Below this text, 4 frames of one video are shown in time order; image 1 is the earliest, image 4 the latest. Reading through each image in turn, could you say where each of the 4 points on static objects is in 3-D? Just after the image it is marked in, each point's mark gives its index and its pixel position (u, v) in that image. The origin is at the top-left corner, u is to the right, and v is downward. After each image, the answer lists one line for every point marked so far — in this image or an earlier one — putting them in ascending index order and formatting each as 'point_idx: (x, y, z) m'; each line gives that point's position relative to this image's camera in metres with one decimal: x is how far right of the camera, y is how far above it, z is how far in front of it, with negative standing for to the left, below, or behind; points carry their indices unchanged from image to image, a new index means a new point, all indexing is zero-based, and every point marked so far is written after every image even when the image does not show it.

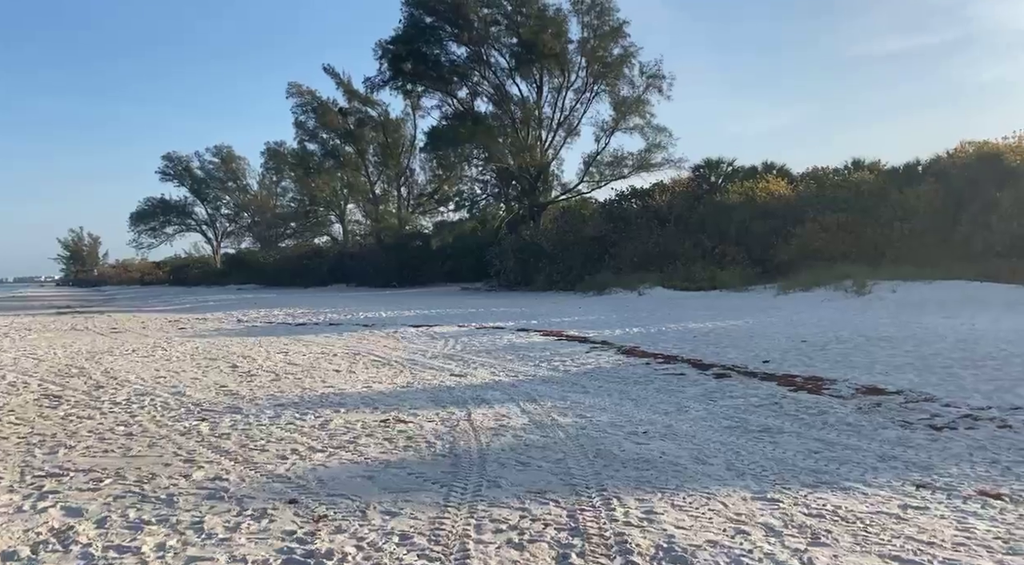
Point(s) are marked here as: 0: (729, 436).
0: (+1.8, -1.3, +5.9) m
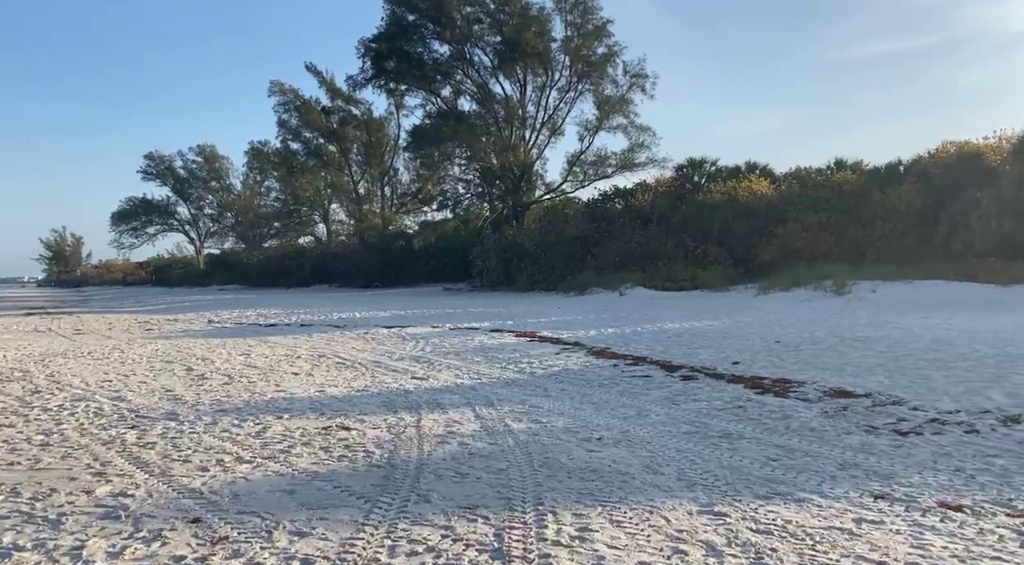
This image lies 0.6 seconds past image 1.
0: (+1.4, -1.3, +5.6) m
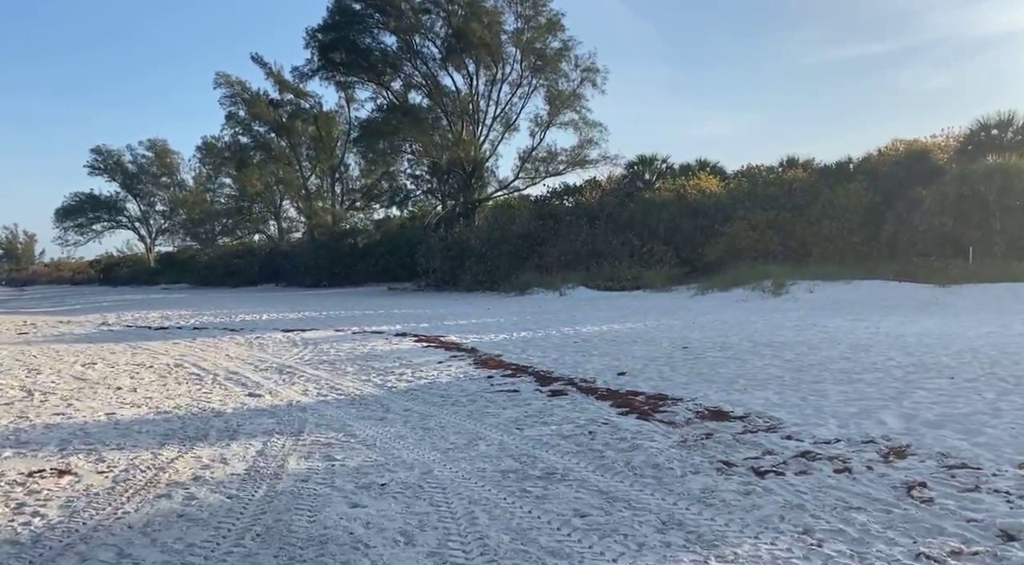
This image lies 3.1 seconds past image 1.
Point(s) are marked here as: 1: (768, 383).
0: (-0.1, -1.3, +4.5) m
1: (+2.6, -1.0, +7.3) m
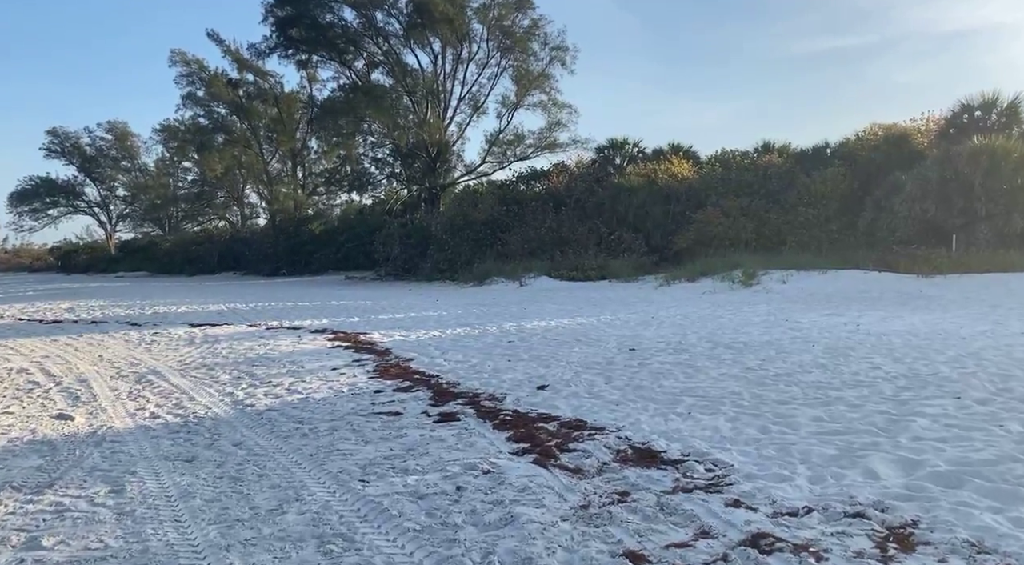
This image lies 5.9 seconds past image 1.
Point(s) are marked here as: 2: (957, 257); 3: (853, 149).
0: (-1.0, -1.2, +2.7) m
1: (+1.7, -1.0, +5.6) m
2: (+9.5, +0.6, +15.1) m
3: (+9.1, +3.7, +19.2) m
